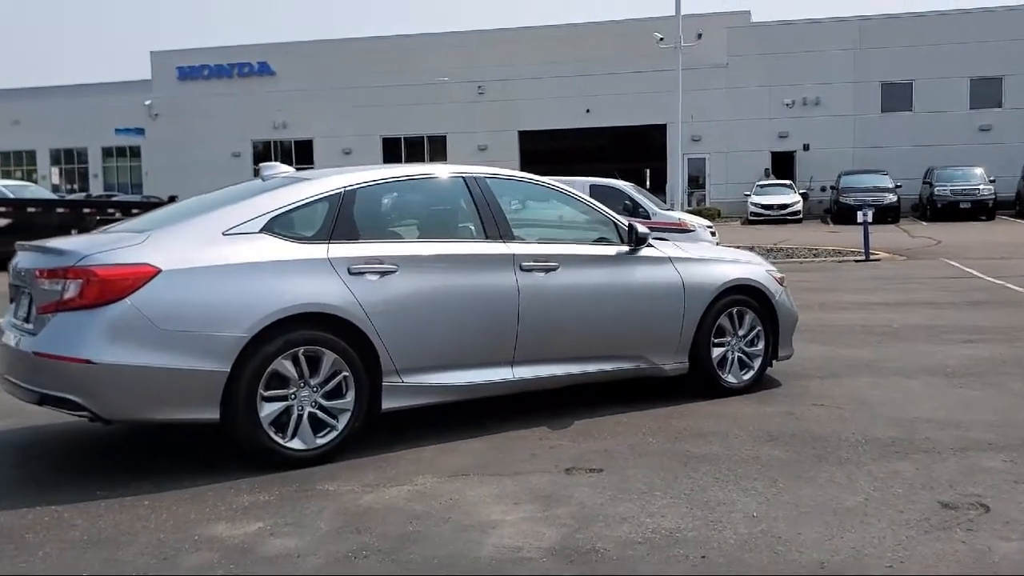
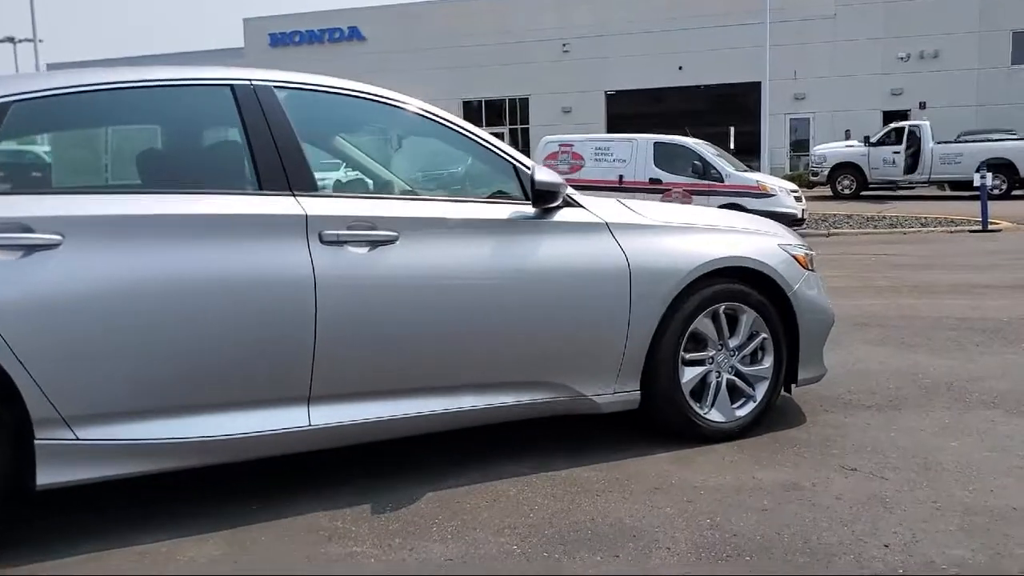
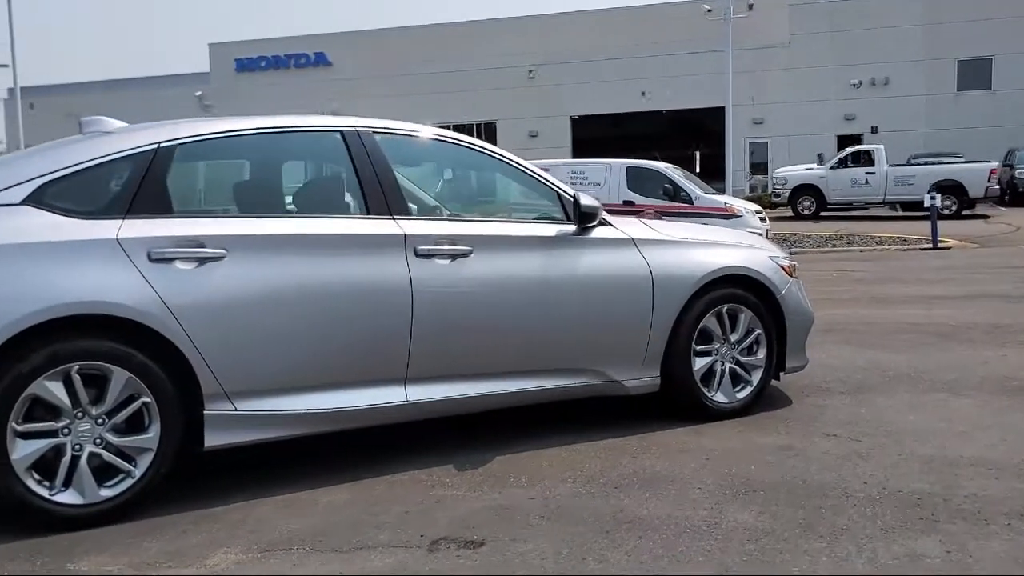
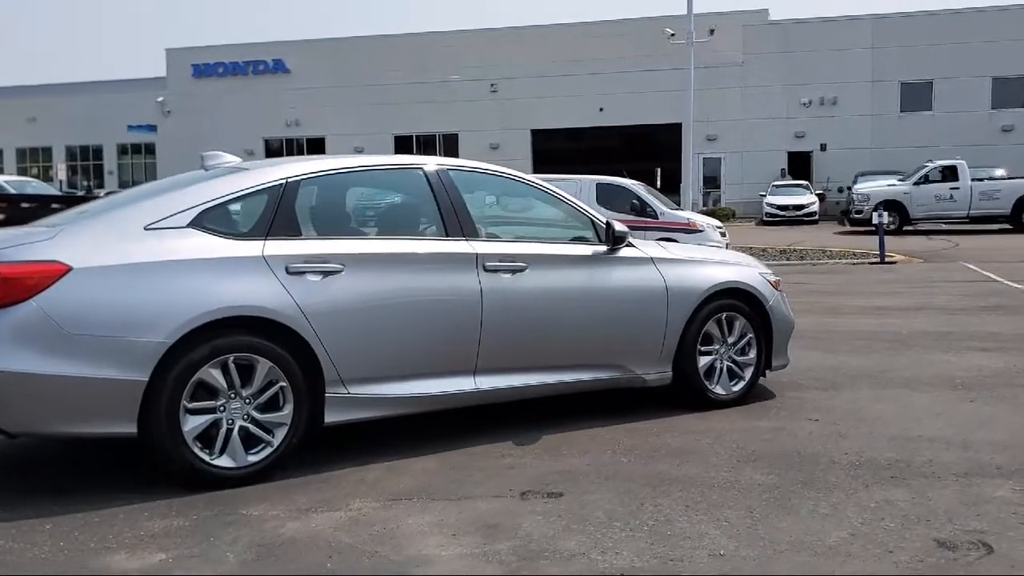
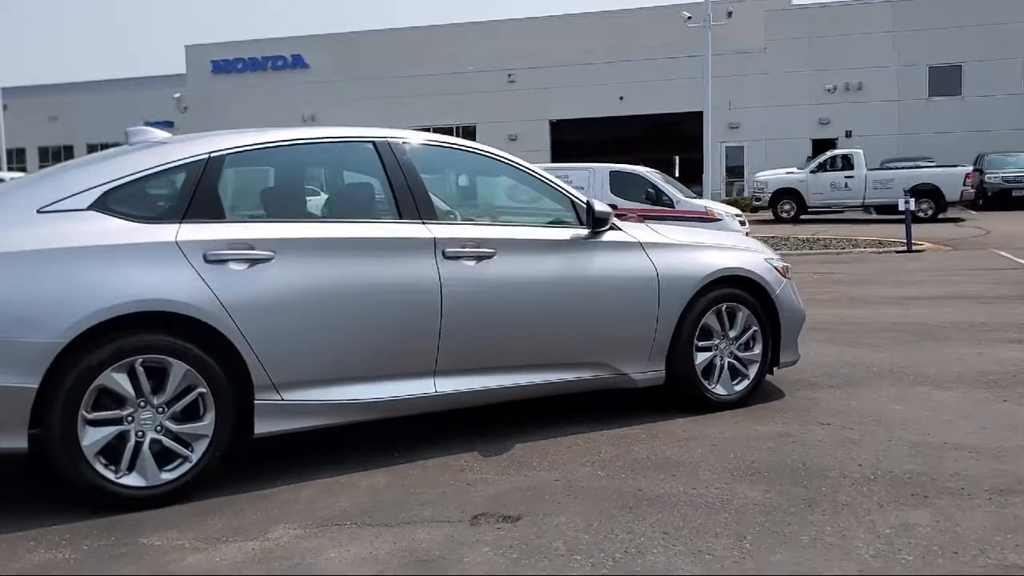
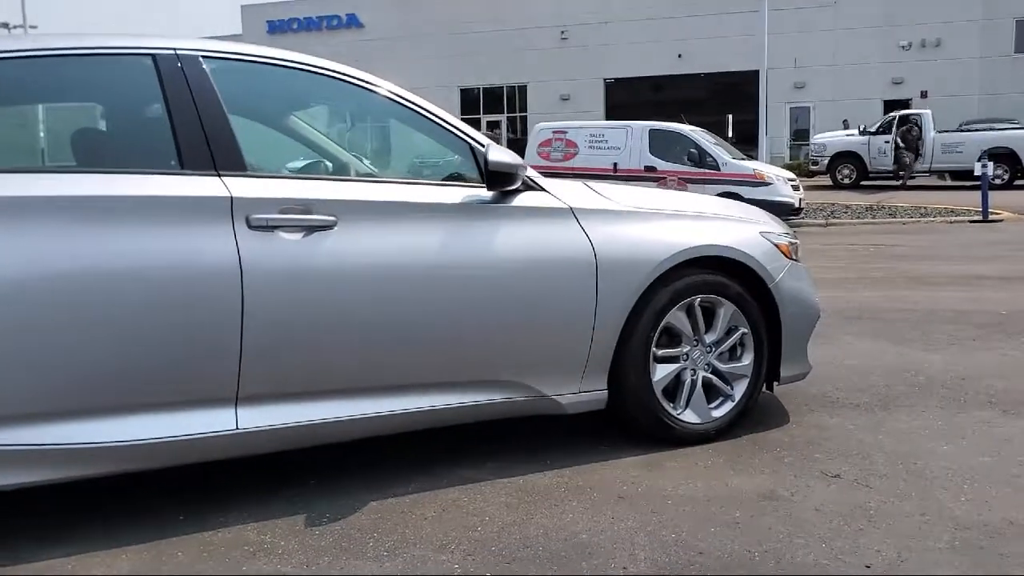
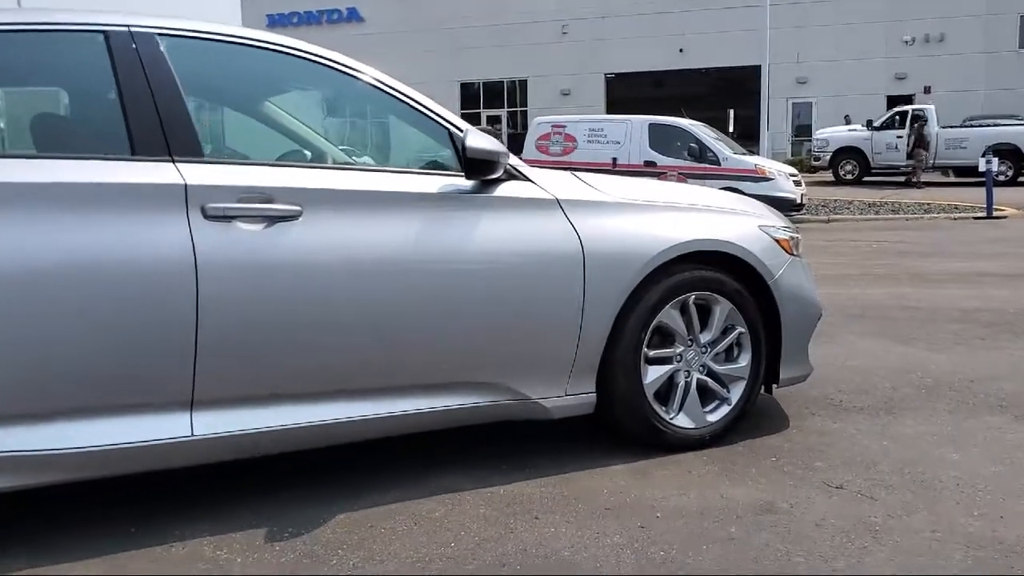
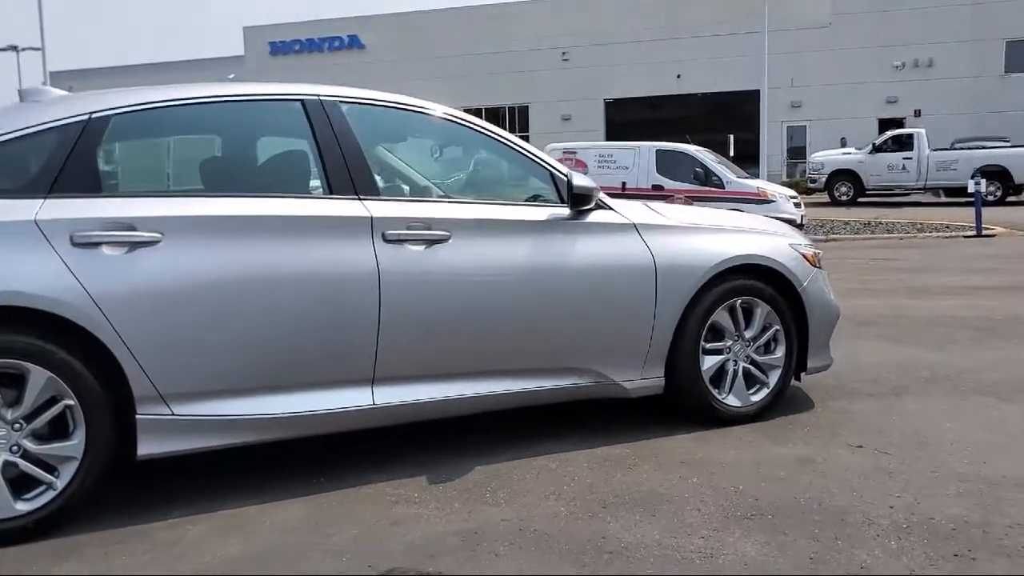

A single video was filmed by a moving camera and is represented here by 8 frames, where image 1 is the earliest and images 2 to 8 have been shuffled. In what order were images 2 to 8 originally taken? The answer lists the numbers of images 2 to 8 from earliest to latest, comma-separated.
4, 5, 3, 8, 2, 6, 7
